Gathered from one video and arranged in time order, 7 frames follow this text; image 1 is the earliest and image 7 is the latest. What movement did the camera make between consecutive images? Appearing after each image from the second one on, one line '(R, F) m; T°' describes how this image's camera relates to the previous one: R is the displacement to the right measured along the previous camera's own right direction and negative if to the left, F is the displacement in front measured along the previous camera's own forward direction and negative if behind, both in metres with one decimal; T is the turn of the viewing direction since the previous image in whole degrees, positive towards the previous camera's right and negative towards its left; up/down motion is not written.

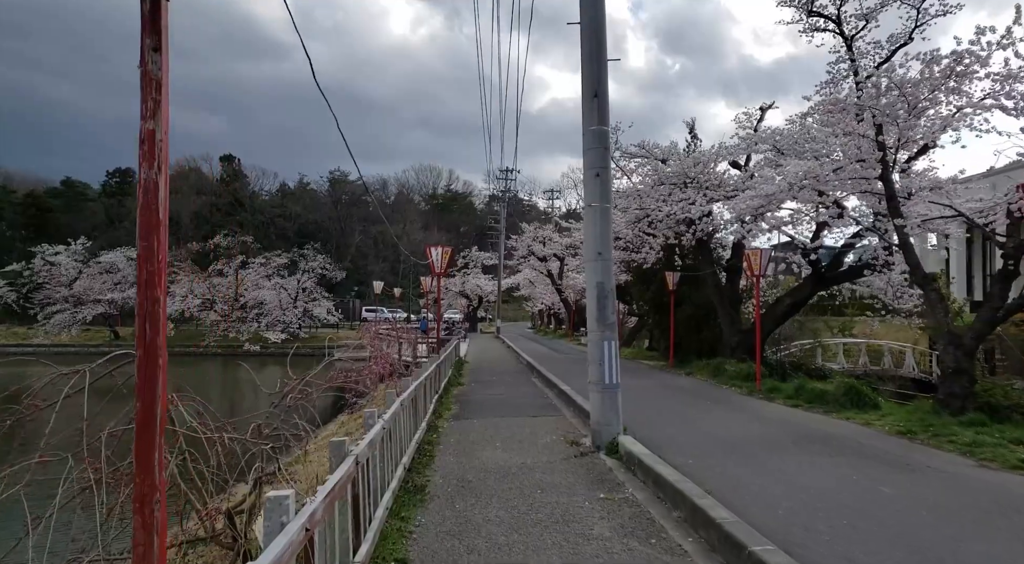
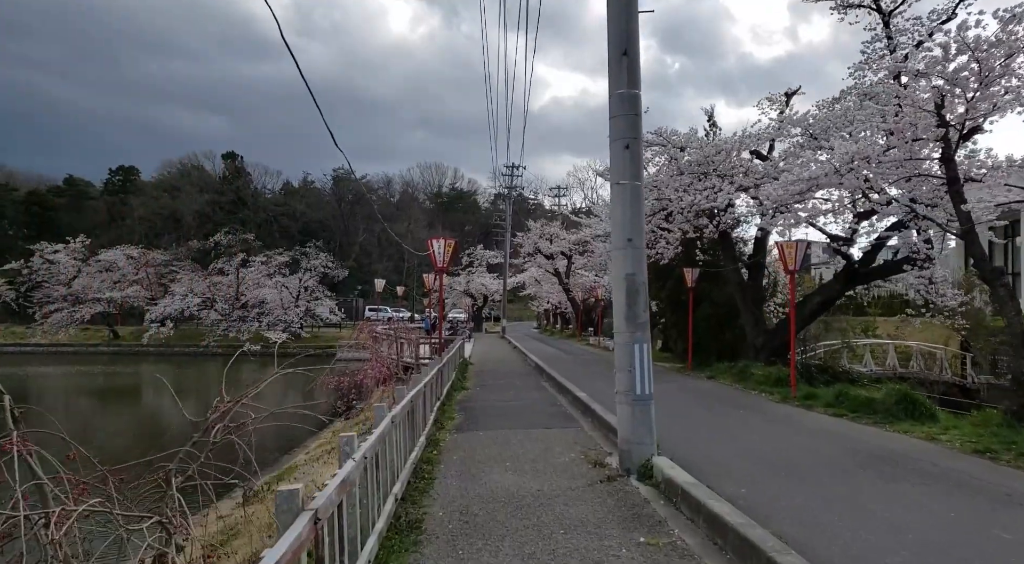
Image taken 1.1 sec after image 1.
(-0.1, +1.2) m; 0°
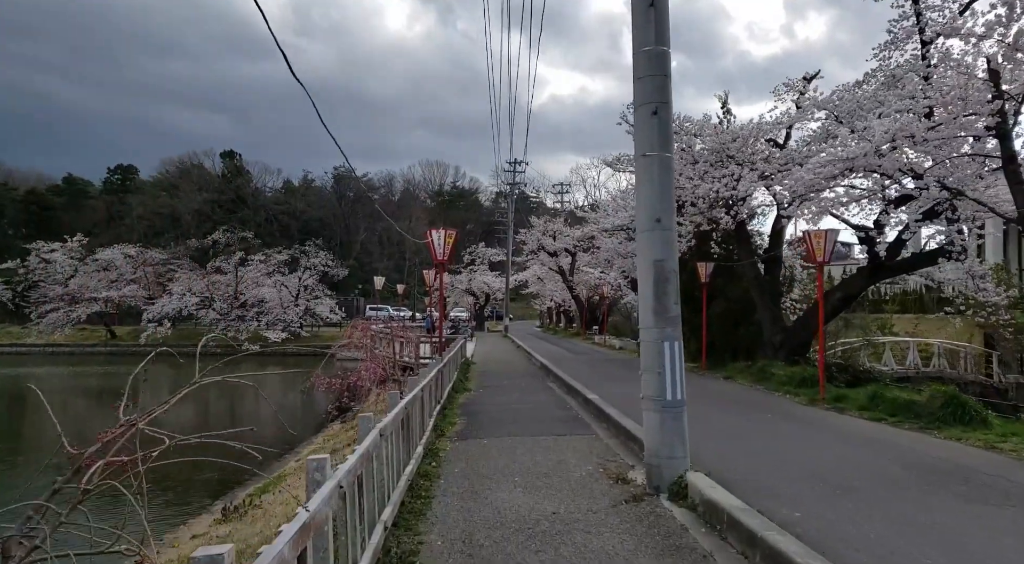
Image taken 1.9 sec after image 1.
(-0.1, +0.9) m; 0°
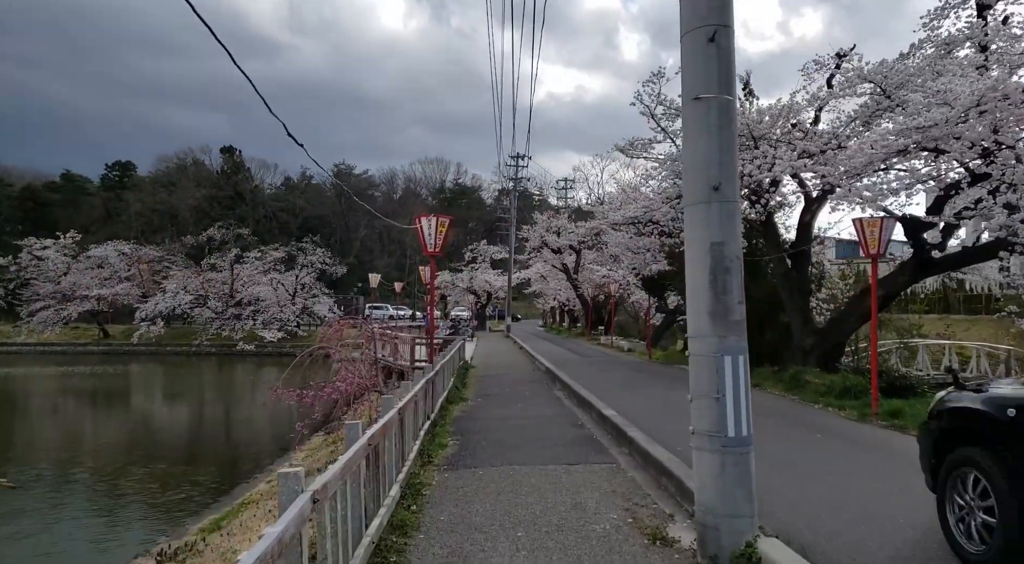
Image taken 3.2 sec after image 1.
(0.0, +1.5) m; 0°
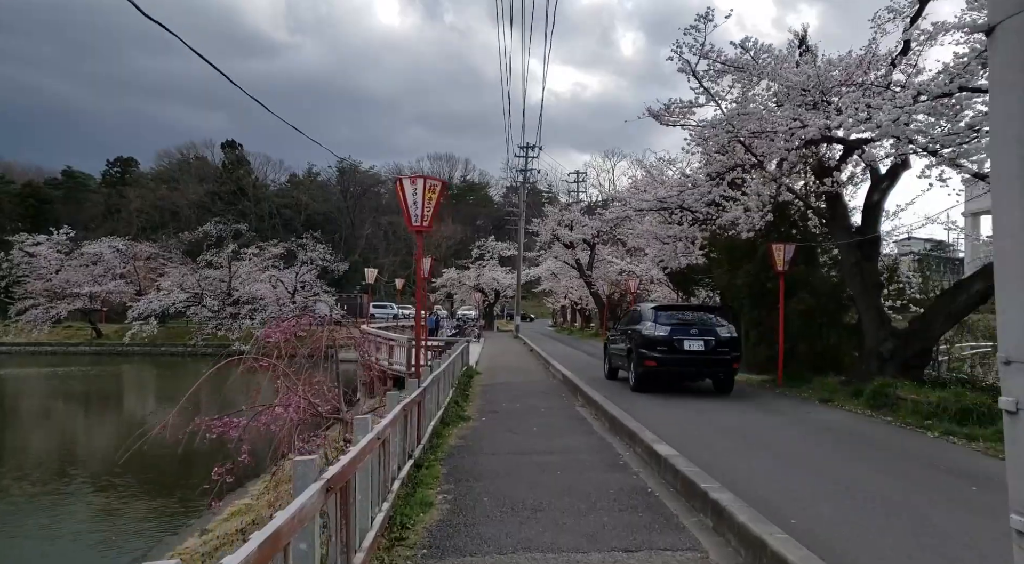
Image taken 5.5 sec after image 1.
(-0.1, +2.5) m; -1°
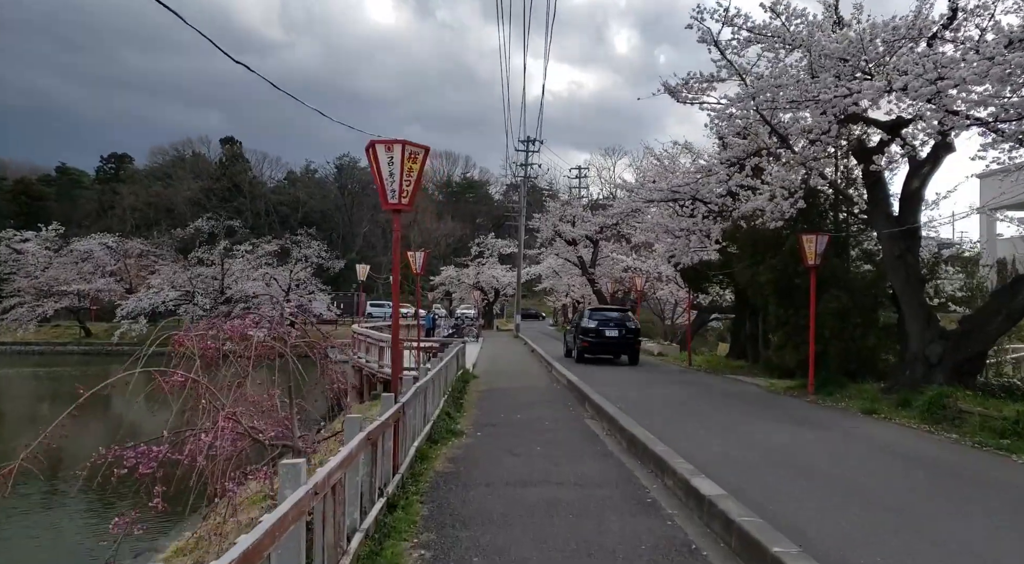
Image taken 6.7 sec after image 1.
(0.0, +1.3) m; 0°
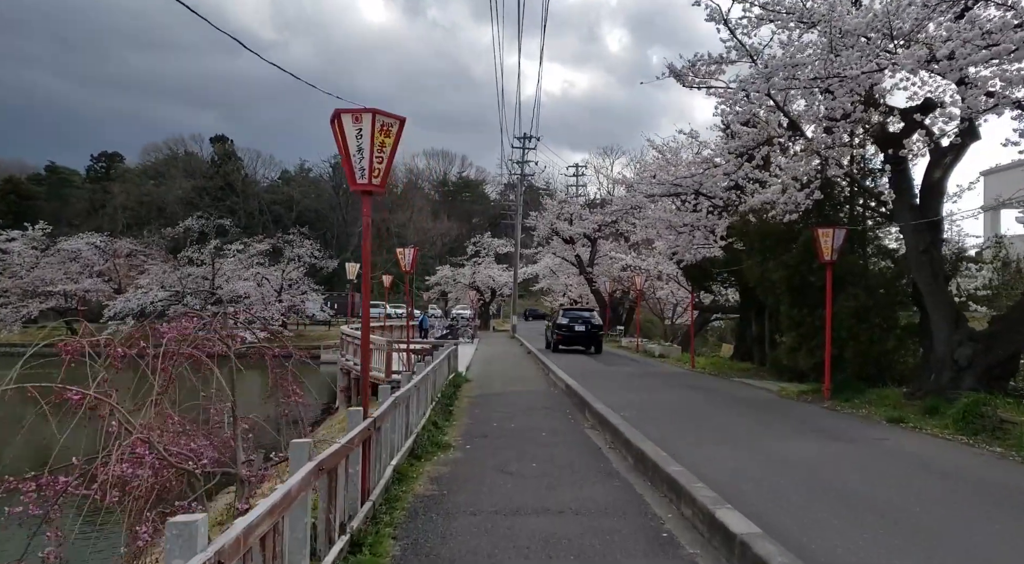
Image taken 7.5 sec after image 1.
(0.0, +0.8) m; 0°
